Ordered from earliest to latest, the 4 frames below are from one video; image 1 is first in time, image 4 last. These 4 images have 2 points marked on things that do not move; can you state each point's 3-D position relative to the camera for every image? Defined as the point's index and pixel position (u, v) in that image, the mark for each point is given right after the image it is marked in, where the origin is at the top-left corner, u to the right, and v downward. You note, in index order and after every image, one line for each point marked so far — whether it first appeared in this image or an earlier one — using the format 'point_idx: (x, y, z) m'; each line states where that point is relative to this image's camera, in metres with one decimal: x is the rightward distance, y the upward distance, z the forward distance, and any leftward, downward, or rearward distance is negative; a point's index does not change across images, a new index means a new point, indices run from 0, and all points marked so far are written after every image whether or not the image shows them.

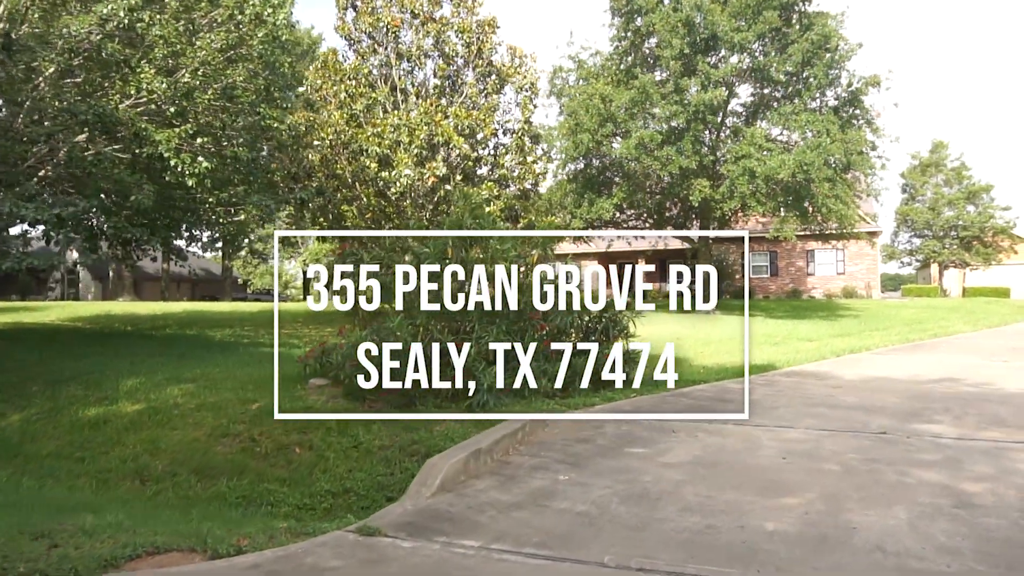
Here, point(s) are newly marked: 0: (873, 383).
0: (+4.8, -1.2, +10.3) m
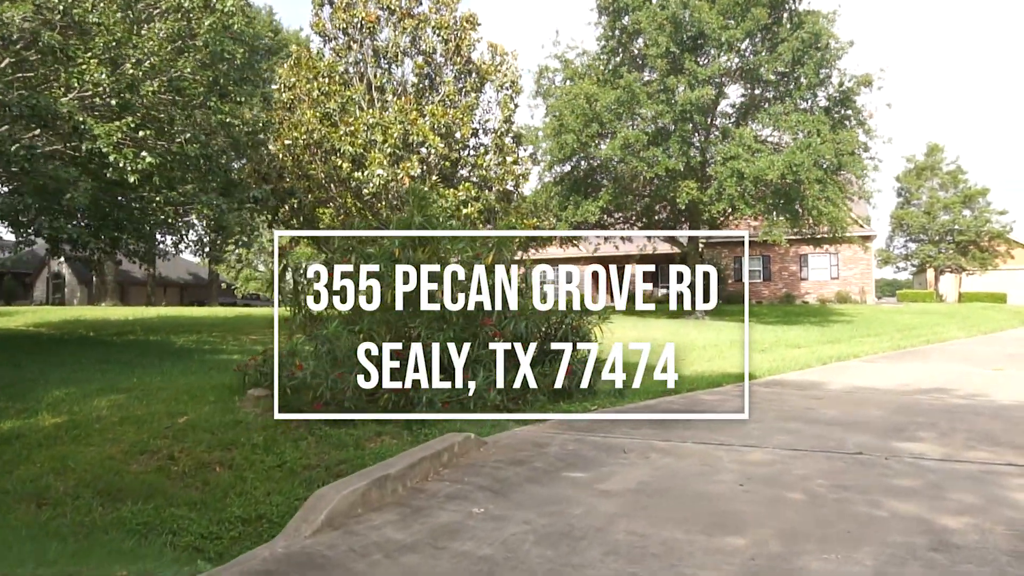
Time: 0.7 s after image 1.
0: (+4.2, -1.3, +9.5) m
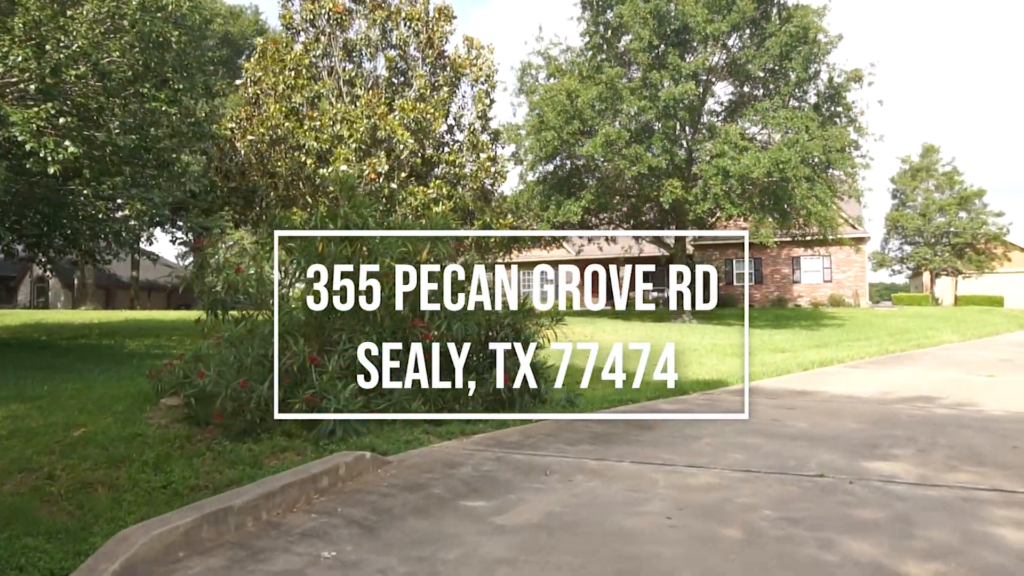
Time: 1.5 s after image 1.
0: (+3.6, -1.3, +8.7) m
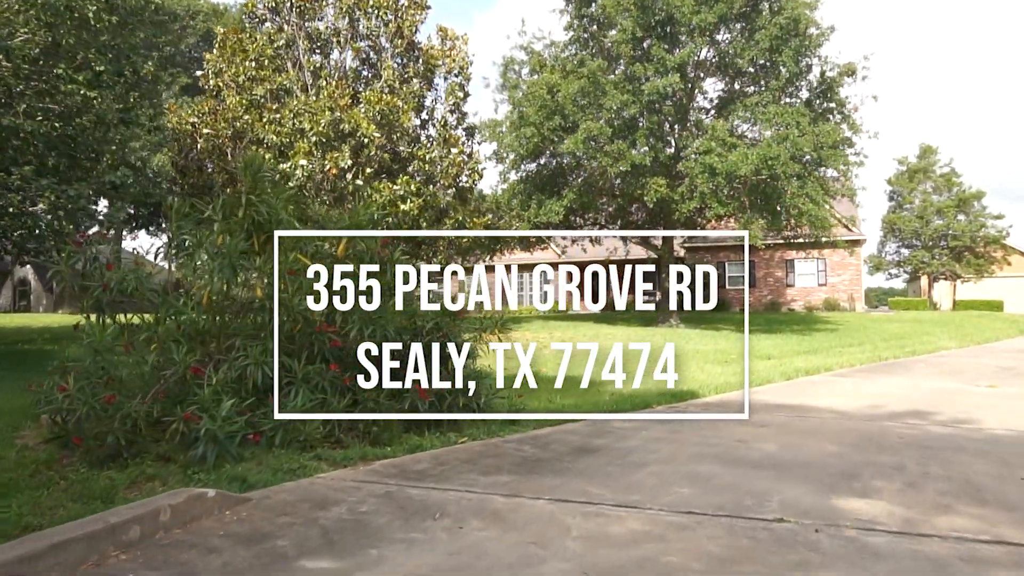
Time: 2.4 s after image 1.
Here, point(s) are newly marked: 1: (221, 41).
0: (+3.0, -1.3, +7.6) m
1: (-7.1, +6.0, +18.8) m
